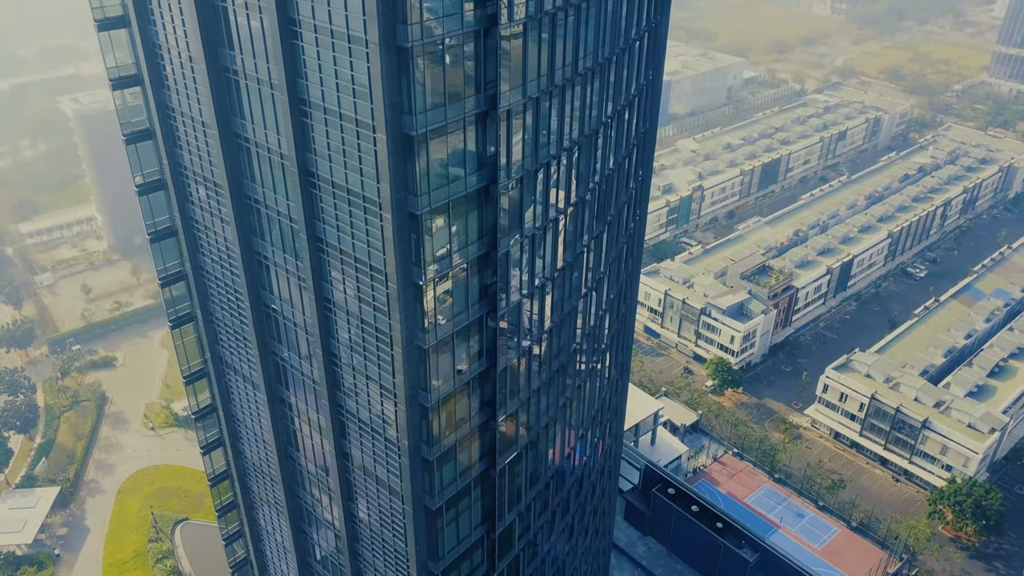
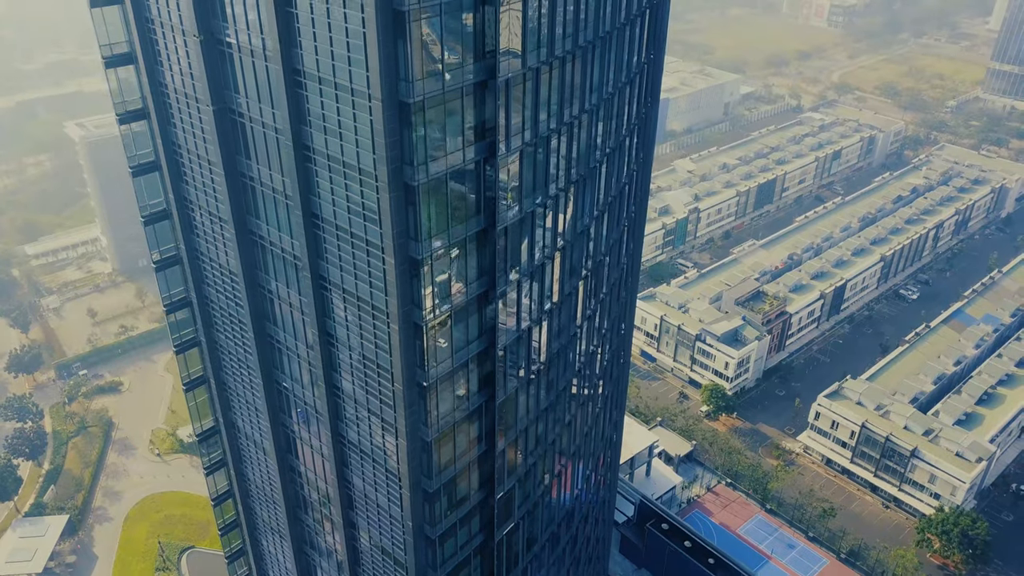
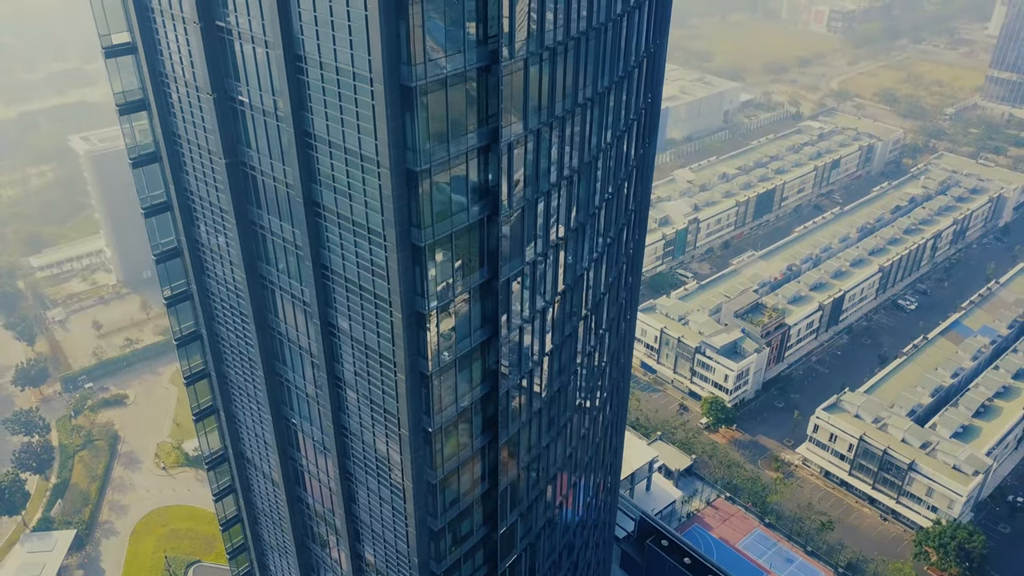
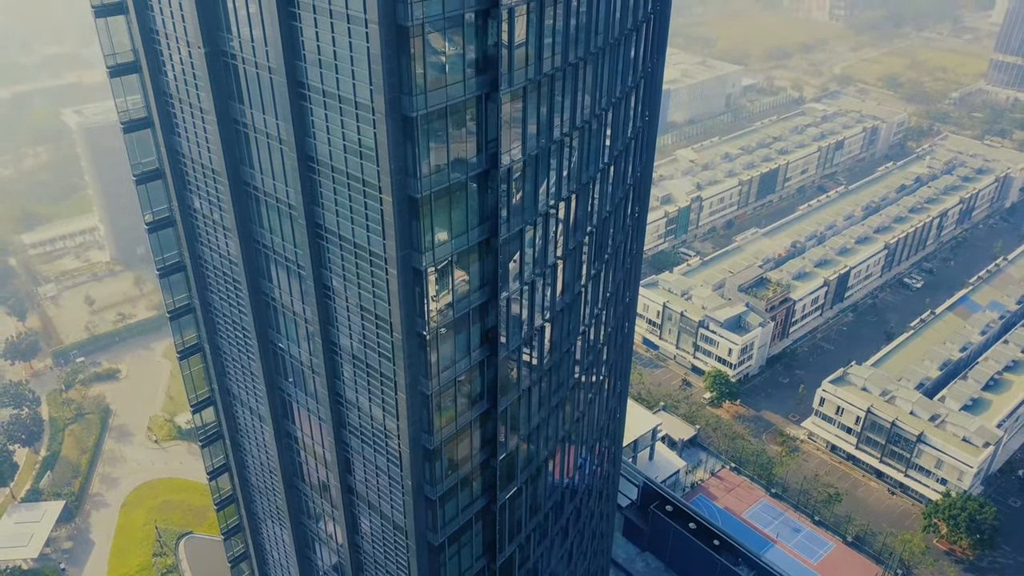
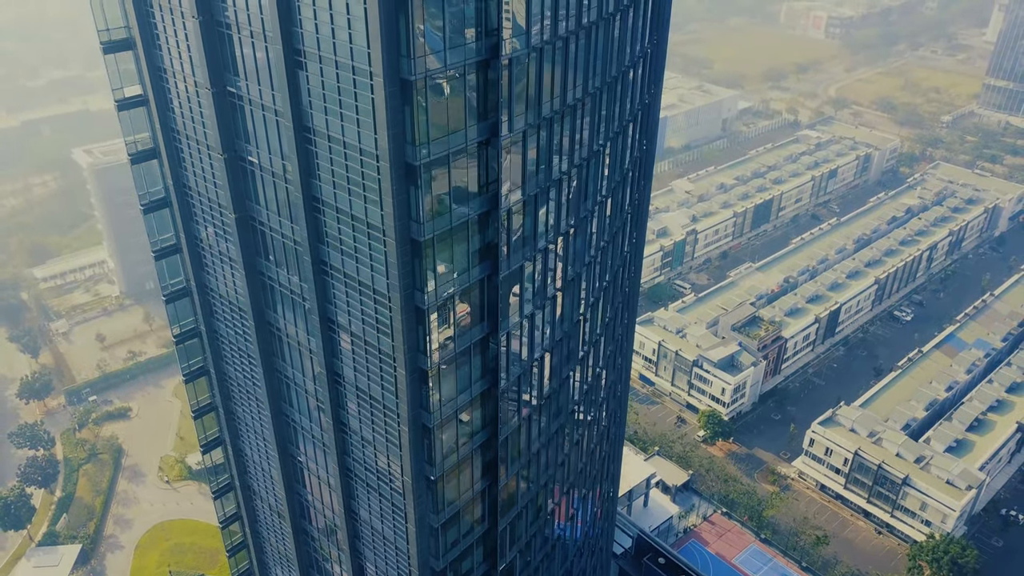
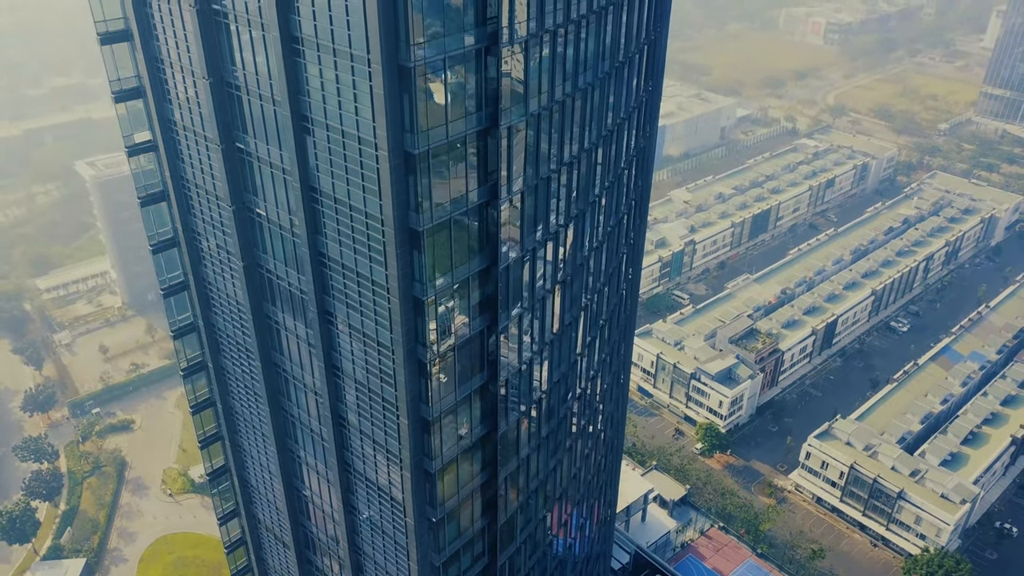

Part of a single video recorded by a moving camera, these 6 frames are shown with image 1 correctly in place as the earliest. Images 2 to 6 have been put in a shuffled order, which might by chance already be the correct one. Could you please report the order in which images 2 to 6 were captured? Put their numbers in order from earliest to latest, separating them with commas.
4, 2, 3, 5, 6
